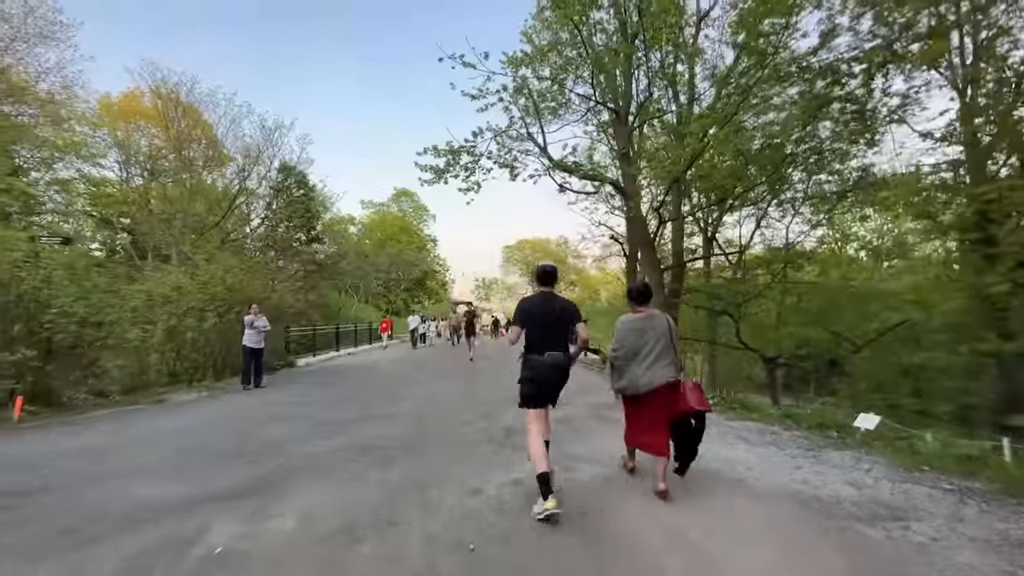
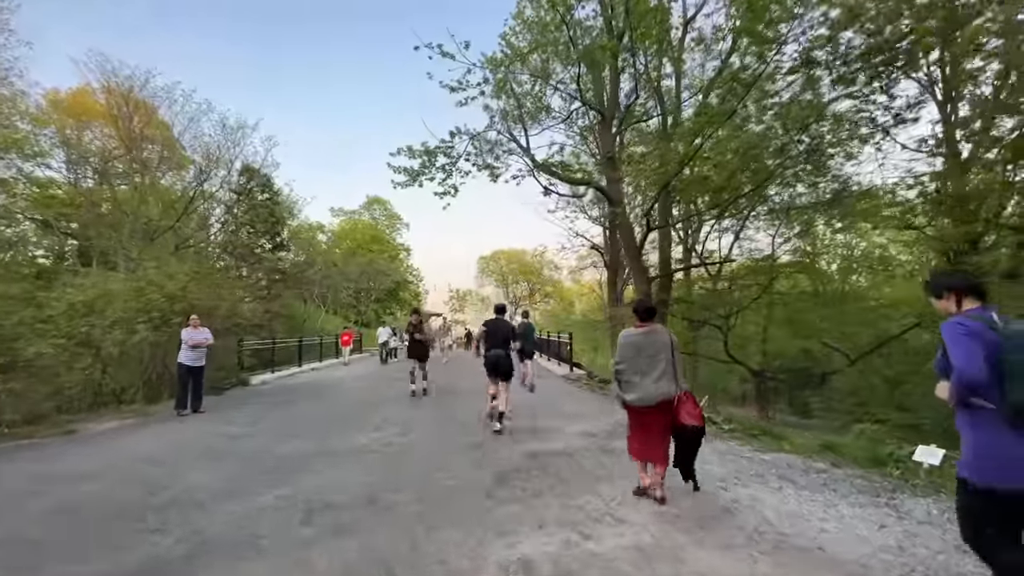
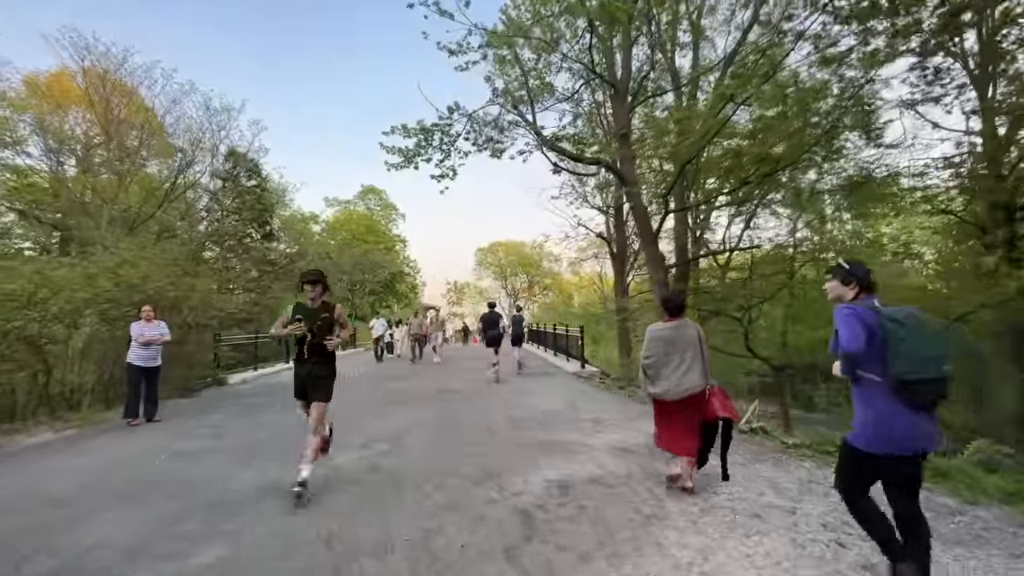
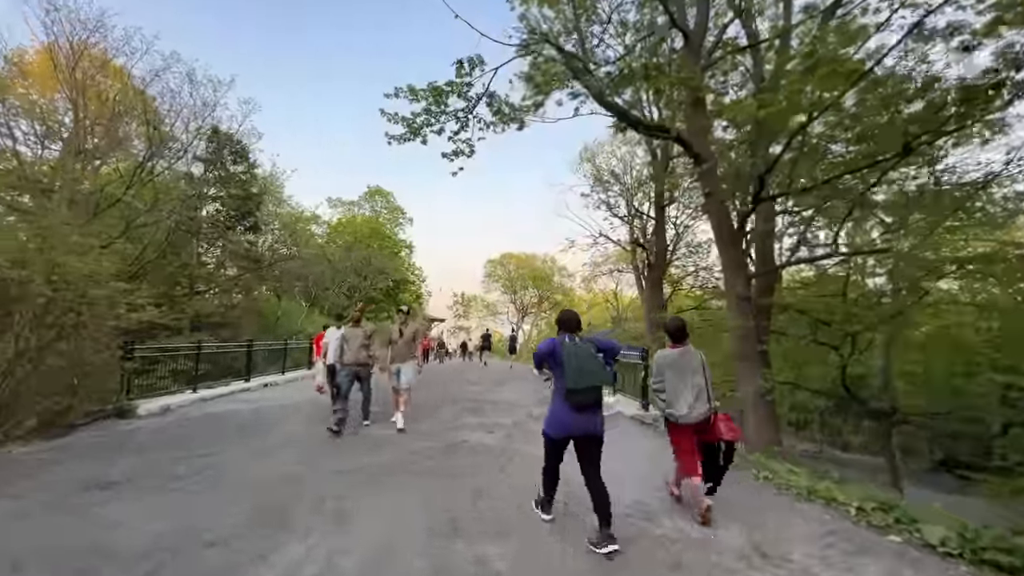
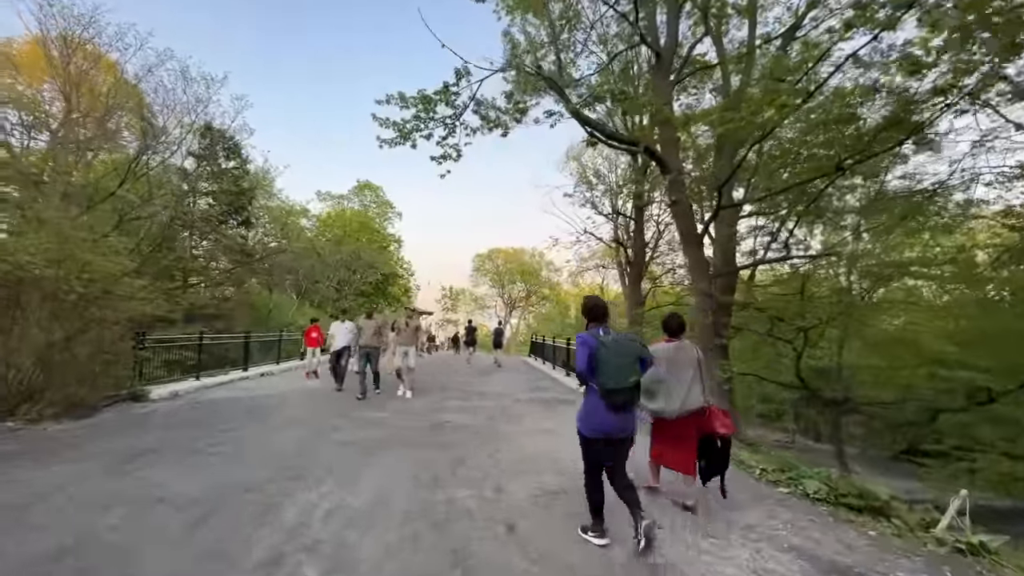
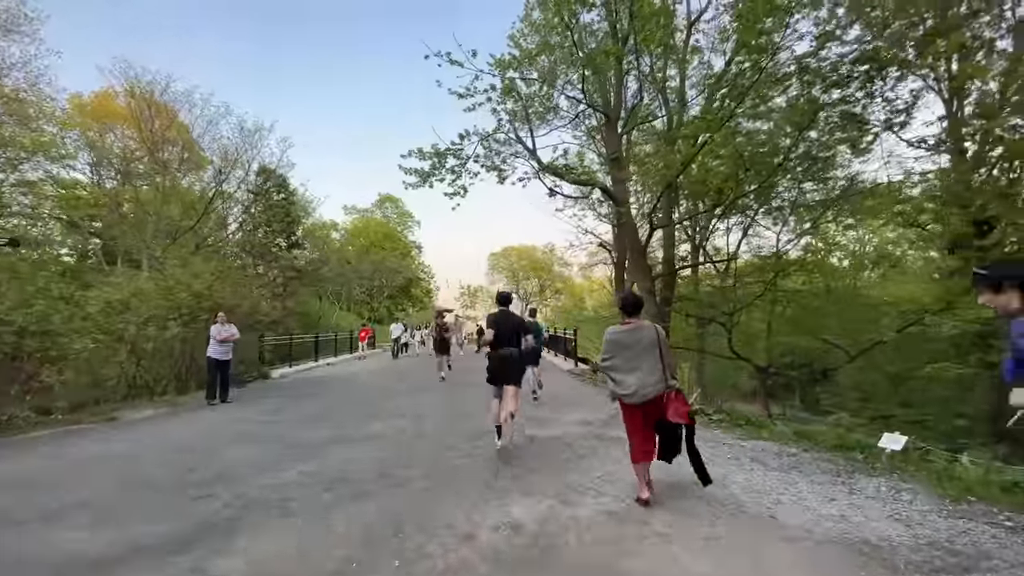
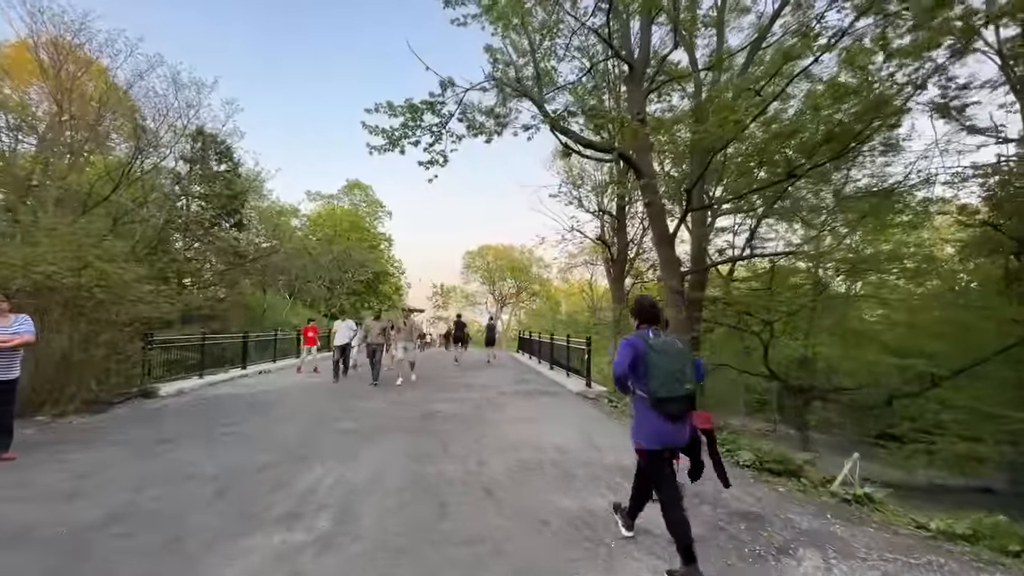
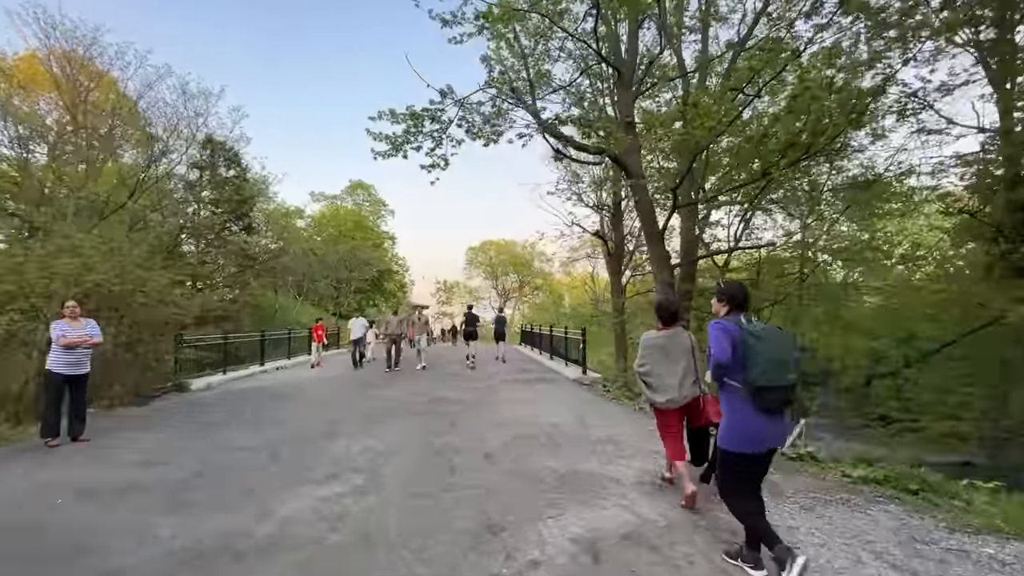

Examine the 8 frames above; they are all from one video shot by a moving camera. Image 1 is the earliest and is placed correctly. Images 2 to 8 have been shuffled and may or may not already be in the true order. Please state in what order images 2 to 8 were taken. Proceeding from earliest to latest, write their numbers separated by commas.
6, 2, 3, 8, 7, 5, 4
